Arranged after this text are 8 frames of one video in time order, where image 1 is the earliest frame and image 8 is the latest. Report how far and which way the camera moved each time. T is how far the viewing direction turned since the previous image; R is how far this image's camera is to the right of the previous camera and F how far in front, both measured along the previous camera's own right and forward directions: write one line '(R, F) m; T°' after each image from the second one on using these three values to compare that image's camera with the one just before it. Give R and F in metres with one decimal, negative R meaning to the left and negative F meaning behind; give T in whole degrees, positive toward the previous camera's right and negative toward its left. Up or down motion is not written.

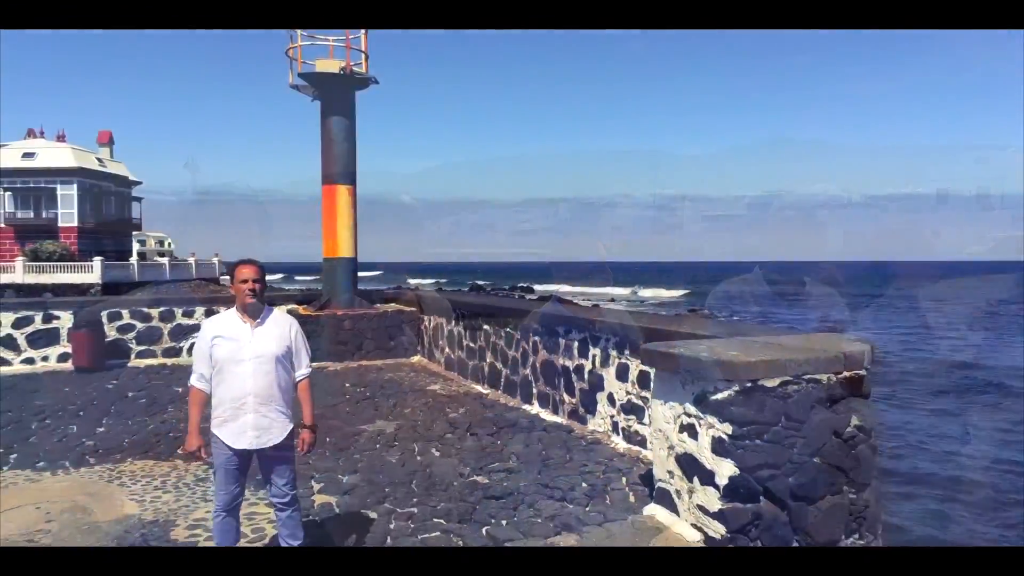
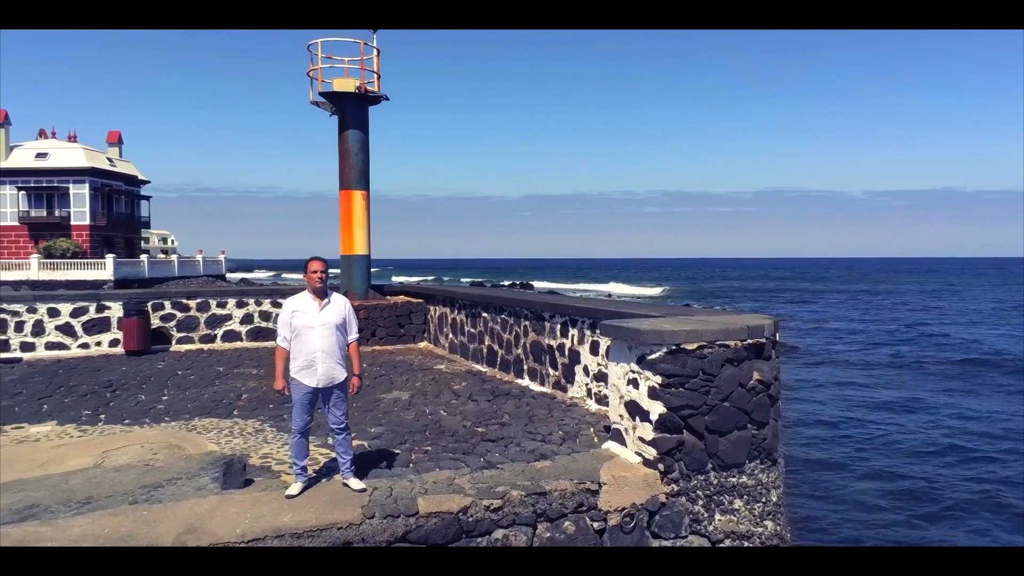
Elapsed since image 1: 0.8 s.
(0.0, -1.1) m; 0°
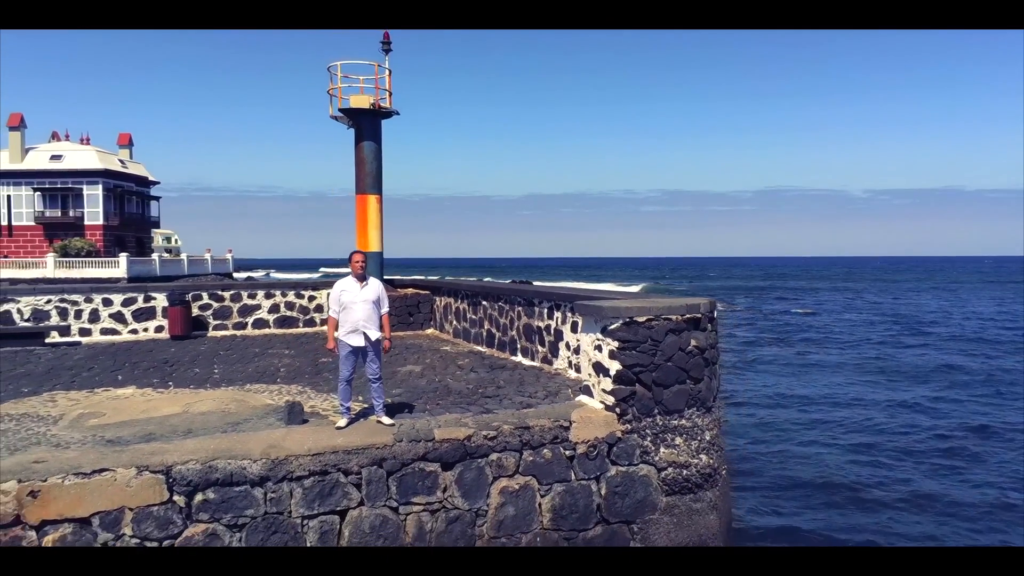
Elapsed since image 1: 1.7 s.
(0.0, -1.2) m; 0°
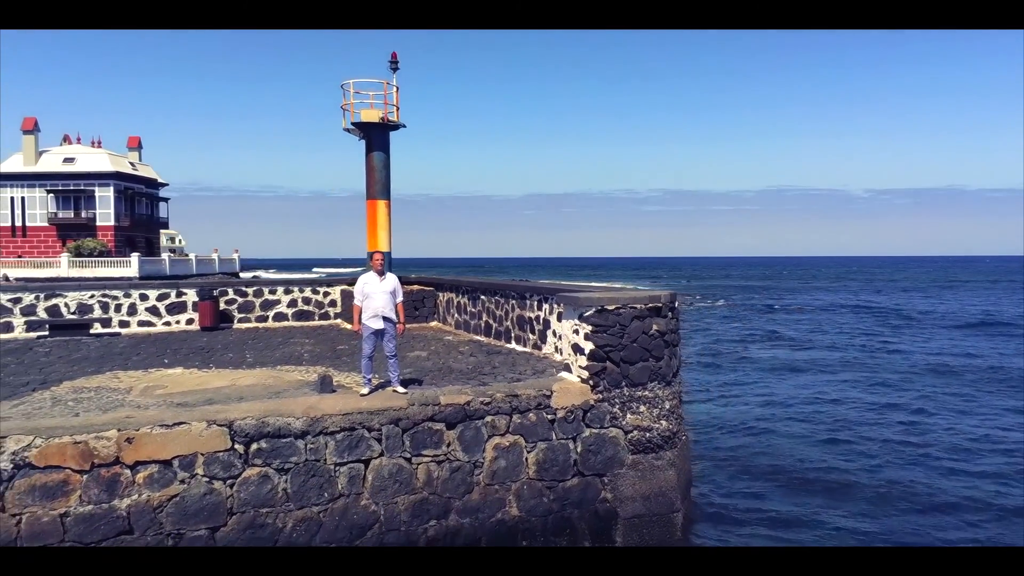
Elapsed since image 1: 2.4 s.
(+0.1, -1.1) m; 0°
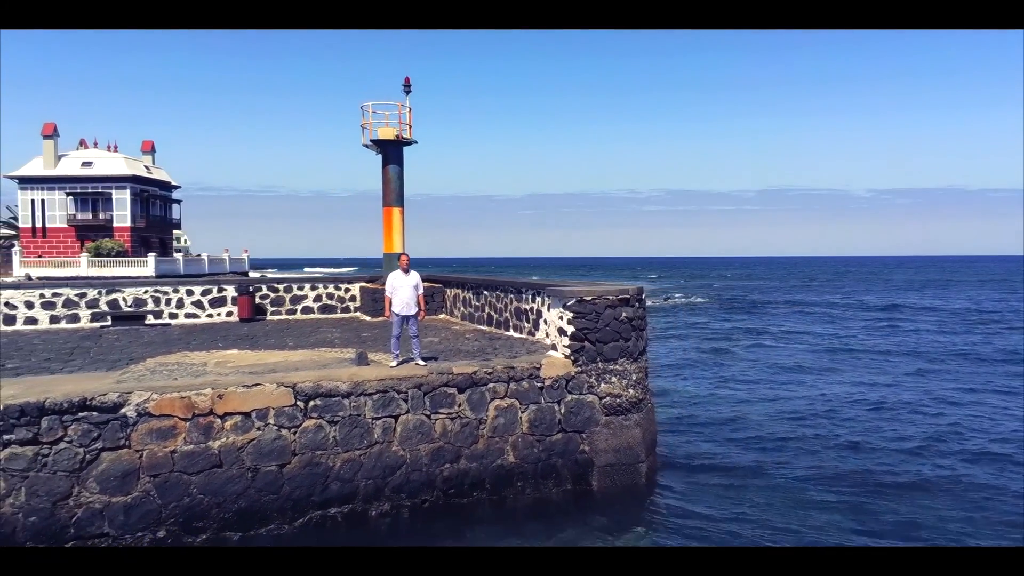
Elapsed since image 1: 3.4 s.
(0.0, -1.6) m; 0°
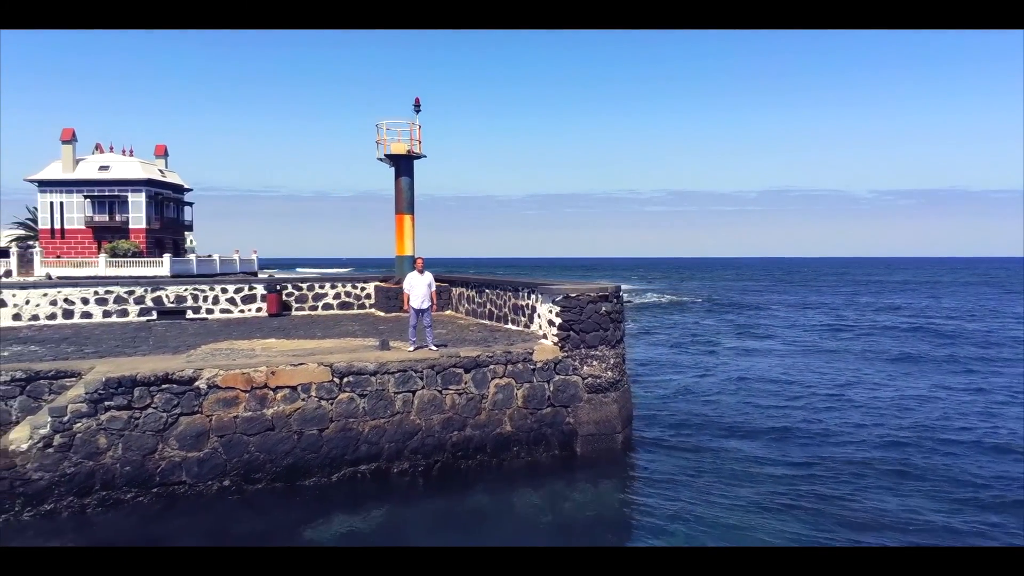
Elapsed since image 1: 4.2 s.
(0.0, -1.5) m; 0°
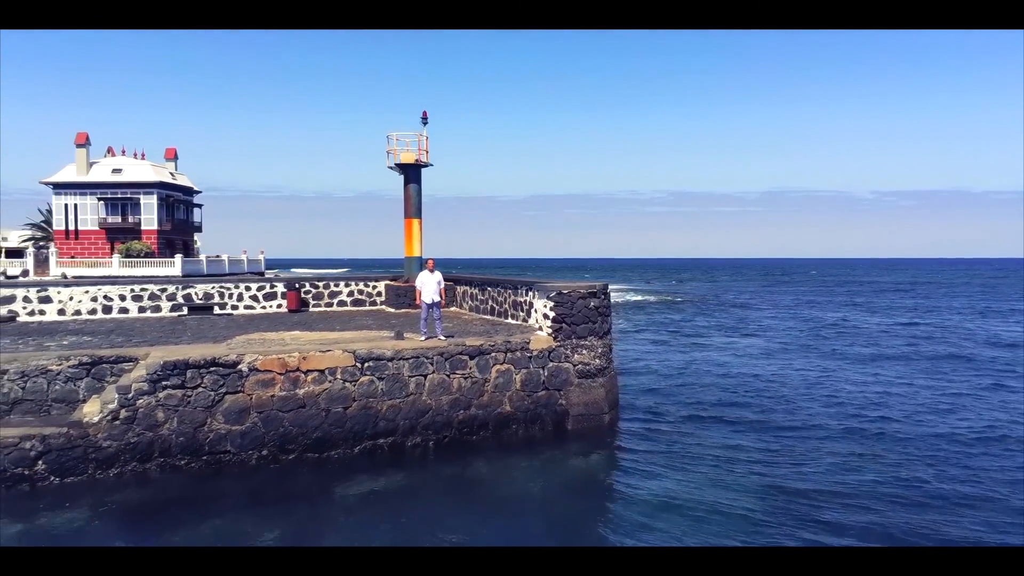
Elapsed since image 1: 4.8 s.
(0.0, -1.2) m; 0°
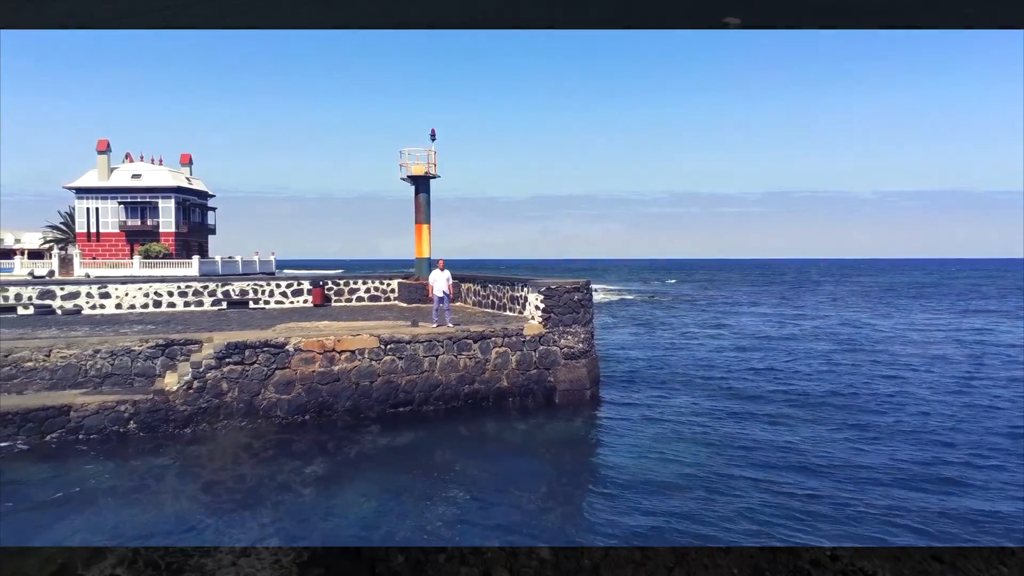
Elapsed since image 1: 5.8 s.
(+0.1, -2.1) m; 0°
